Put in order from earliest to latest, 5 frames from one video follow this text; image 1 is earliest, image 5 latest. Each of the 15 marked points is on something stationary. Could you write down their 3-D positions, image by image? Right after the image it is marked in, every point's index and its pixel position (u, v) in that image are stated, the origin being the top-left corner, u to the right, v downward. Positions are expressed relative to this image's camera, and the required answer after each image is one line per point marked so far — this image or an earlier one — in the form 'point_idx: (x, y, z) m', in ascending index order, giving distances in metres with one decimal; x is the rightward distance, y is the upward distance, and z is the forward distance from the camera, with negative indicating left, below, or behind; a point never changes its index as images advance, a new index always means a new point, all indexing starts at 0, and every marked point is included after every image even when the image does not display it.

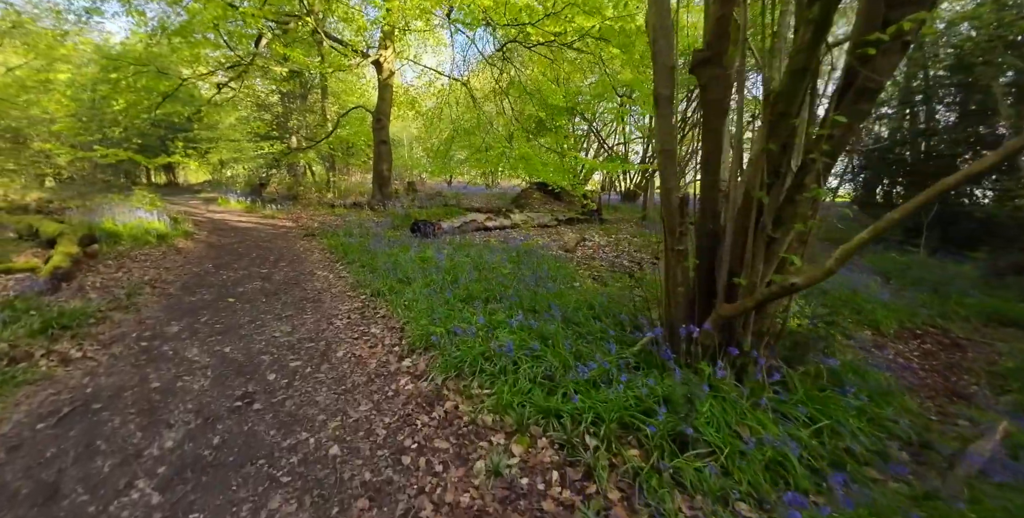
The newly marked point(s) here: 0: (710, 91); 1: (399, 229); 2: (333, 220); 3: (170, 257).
0: (+1.6, +1.4, +3.3) m
1: (-2.8, +0.7, +10.0) m
2: (-5.5, +1.2, +12.3) m
3: (-6.9, +0.1, +8.0) m
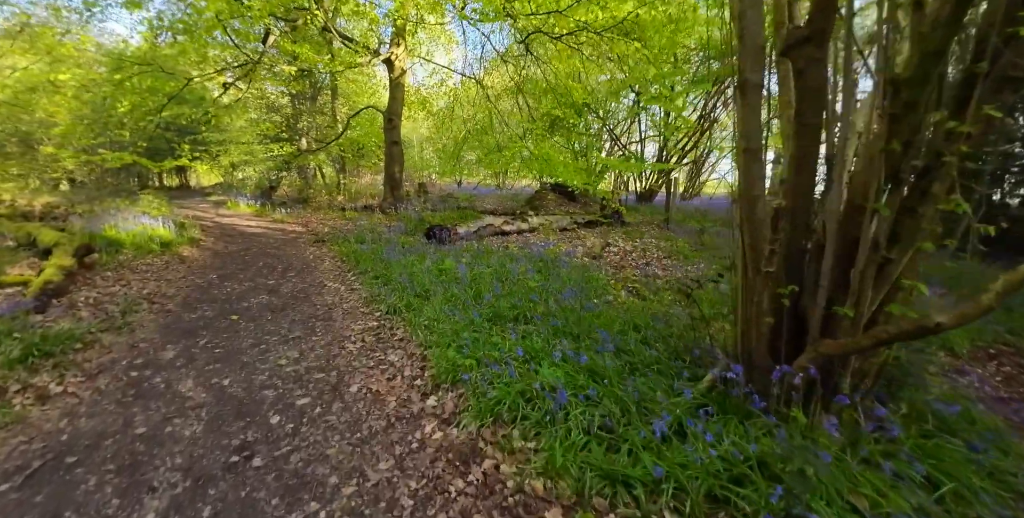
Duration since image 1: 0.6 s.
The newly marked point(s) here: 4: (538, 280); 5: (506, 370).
0: (+2.0, +1.2, +2.7) m
1: (-2.3, +0.6, +9.4) m
2: (-5.0, +1.0, +11.8) m
3: (-6.4, -0.1, +7.5) m
4: (+0.4, -0.3, +5.8) m
5: (0.0, -0.9, +3.3) m
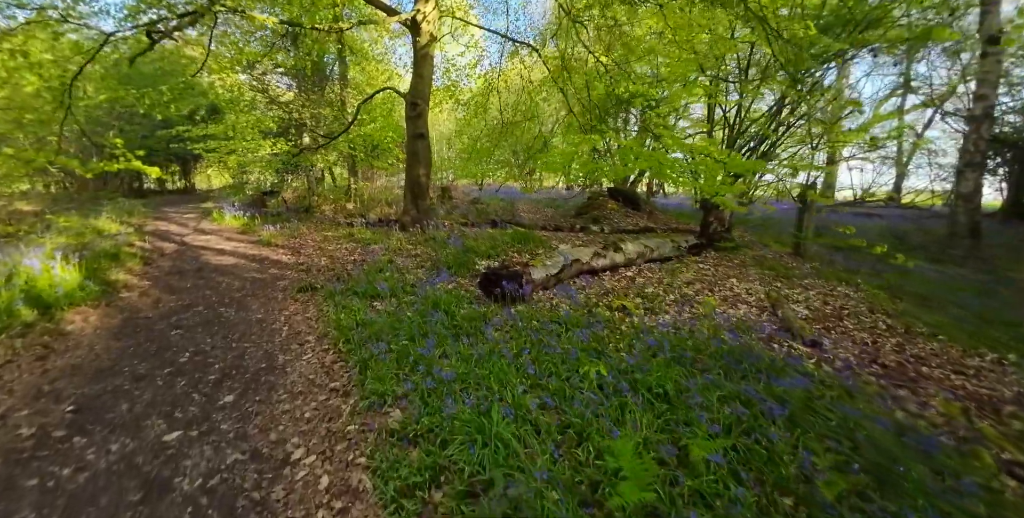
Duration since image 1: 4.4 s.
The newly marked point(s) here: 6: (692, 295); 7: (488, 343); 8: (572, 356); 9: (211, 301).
0: (+3.4, +0.2, -1.2) m
1: (-0.7, -0.4, +5.7) m
2: (-3.3, +0.1, +8.1) m
3: (-4.9, -1.1, +3.9) m
4: (+1.9, -1.3, +2.0) m
5: (+1.4, -1.9, -0.5) m
6: (+2.6, -0.5, +5.8) m
7: (-0.3, -0.8, +3.9) m
8: (+0.5, -0.9, +3.6) m
9: (-4.4, -0.6, +5.8) m
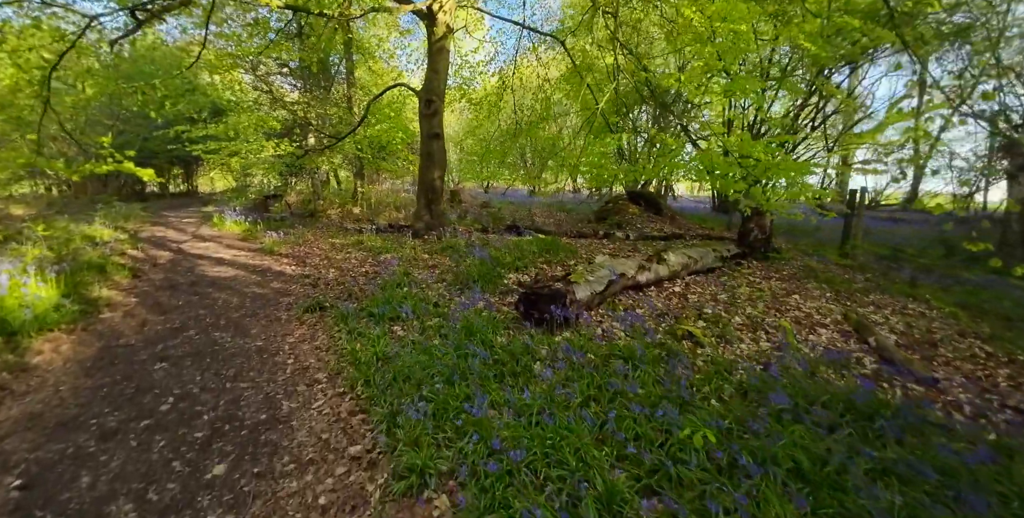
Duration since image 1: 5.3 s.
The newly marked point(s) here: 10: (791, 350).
0: (+3.8, +0.1, -2.0) m
1: (-0.2, -0.6, +4.9) m
2: (-2.8, -0.1, +7.4) m
3: (-4.4, -1.2, +3.2) m
4: (+2.3, -1.5, +1.2) m
5: (+1.8, -2.1, -1.3) m
6: (+3.1, -0.7, +5.0) m
7: (+0.2, -1.0, +3.2) m
8: (+1.0, -1.1, +2.9) m
9: (-3.9, -0.8, +5.1) m
10: (+2.9, -0.9, +4.2) m
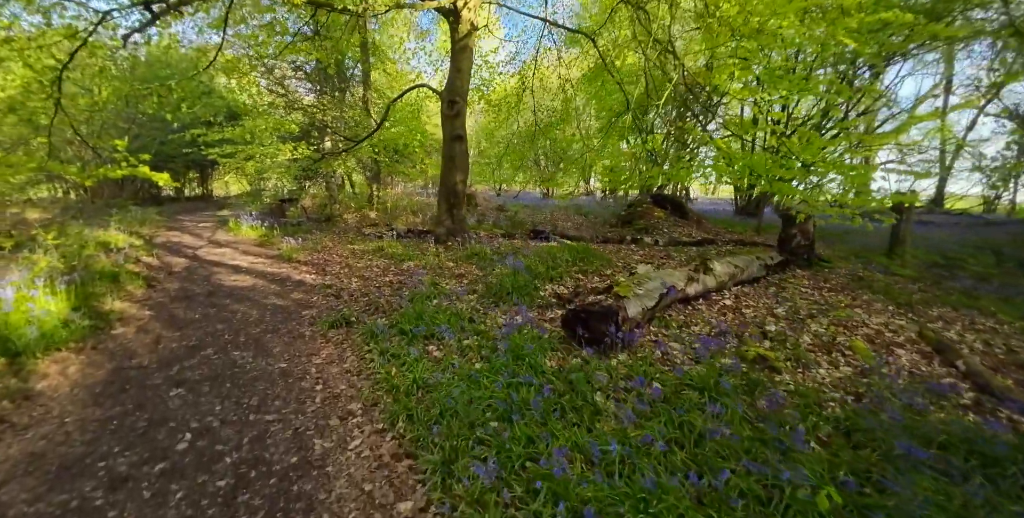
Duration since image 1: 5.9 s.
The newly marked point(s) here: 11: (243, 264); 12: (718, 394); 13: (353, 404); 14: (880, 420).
0: (+4.2, 0.0, -2.5) m
1: (+0.3, -0.7, +4.5) m
2: (-2.2, -0.3, +7.0) m
3: (-3.9, -1.4, +2.8) m
4: (+2.8, -1.6, +0.7) m
5: (+2.2, -2.2, -1.8) m
6: (+3.6, -0.9, +4.5) m
7: (+0.7, -1.1, +2.7) m
8: (+1.5, -1.2, +2.4) m
9: (-3.4, -1.0, +4.7) m
10: (+3.4, -1.0, +3.7) m
11: (-5.7, -0.1, +8.4) m
12: (+1.6, -1.1, +3.2) m
13: (-1.3, -1.2, +3.3) m
14: (+2.7, -1.1, +3.0) m
